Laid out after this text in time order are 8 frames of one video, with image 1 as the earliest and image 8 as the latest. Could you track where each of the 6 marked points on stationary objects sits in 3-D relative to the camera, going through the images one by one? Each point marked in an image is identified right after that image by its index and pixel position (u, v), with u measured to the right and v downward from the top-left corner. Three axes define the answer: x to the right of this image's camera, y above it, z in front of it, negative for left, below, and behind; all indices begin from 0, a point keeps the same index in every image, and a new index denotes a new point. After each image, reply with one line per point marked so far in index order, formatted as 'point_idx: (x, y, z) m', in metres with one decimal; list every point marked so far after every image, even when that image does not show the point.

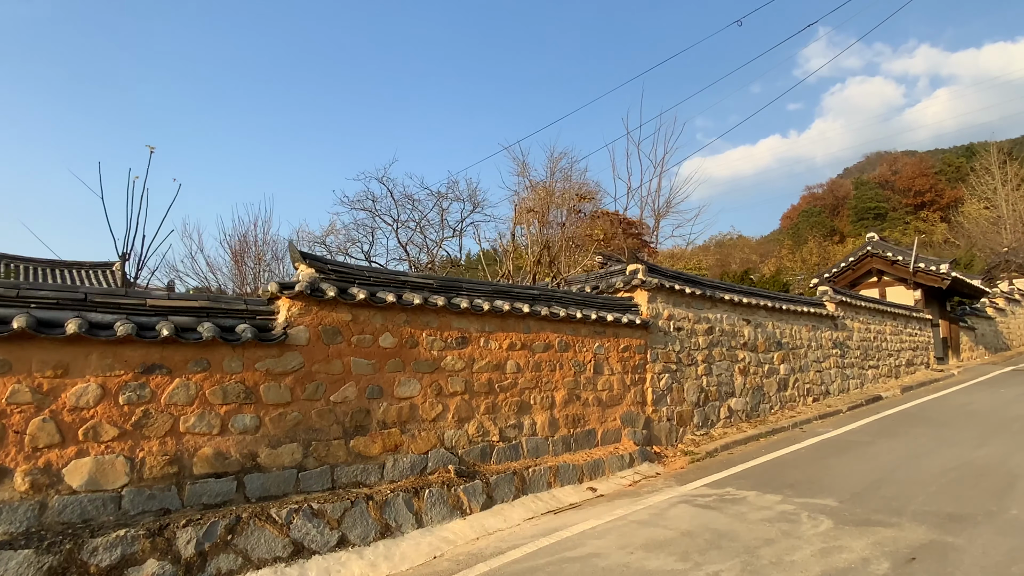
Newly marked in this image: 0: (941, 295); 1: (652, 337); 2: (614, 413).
0: (+12.8, -0.2, +16.9) m
1: (+1.8, -0.6, +7.5) m
2: (+1.2, -1.5, +6.7) m
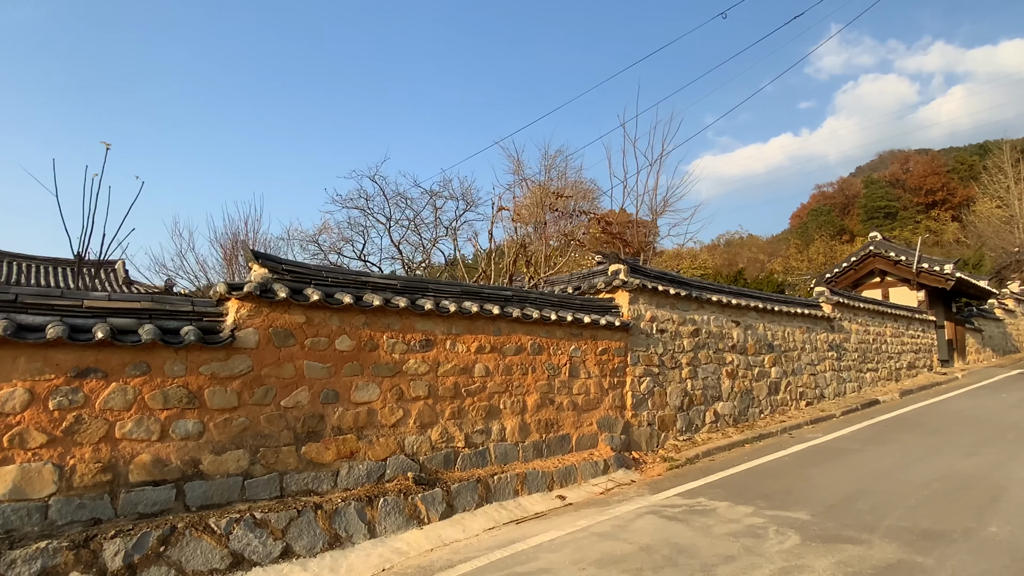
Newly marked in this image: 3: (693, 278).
0: (+12.6, -0.2, +16.5) m
1: (+1.6, -0.7, +7.2) m
2: (+0.9, -1.5, +6.5) m
3: (+2.7, +0.1, +8.4) m
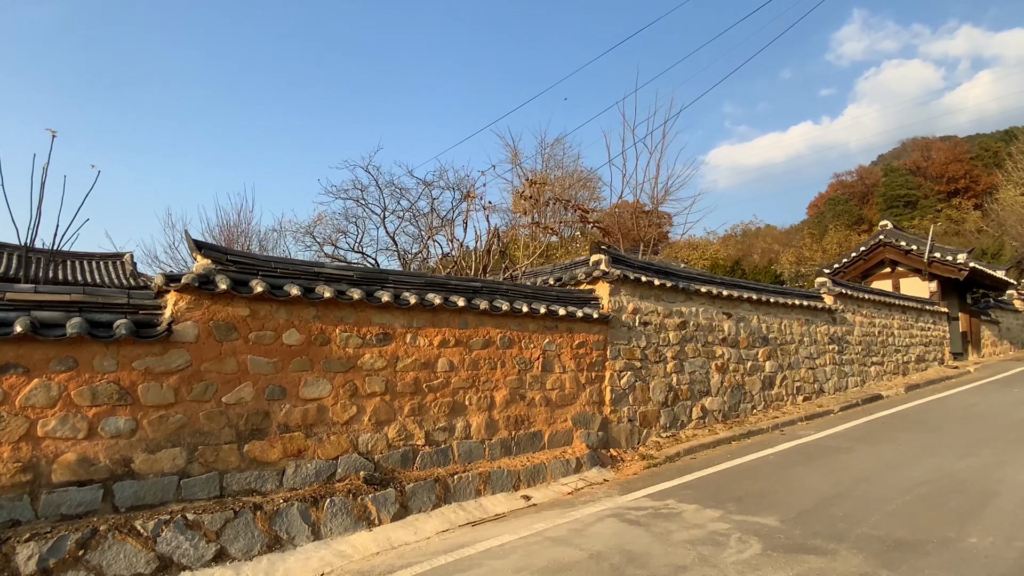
0: (+12.6, 0.0, +15.9) m
1: (+1.2, -0.5, +7.0) m
2: (+0.6, -1.4, +6.3) m
3: (+2.4, +0.3, +8.1) m
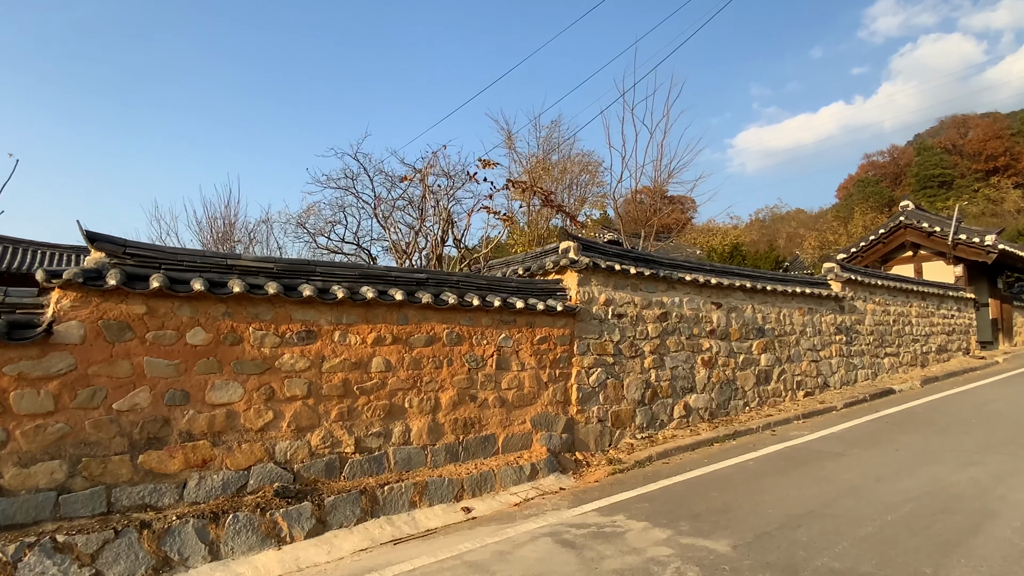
0: (+12.5, +0.5, +14.8) m
1: (+0.8, -0.4, +6.4) m
2: (+0.1, -1.3, +5.8) m
3: (+2.0, +0.4, +7.5) m
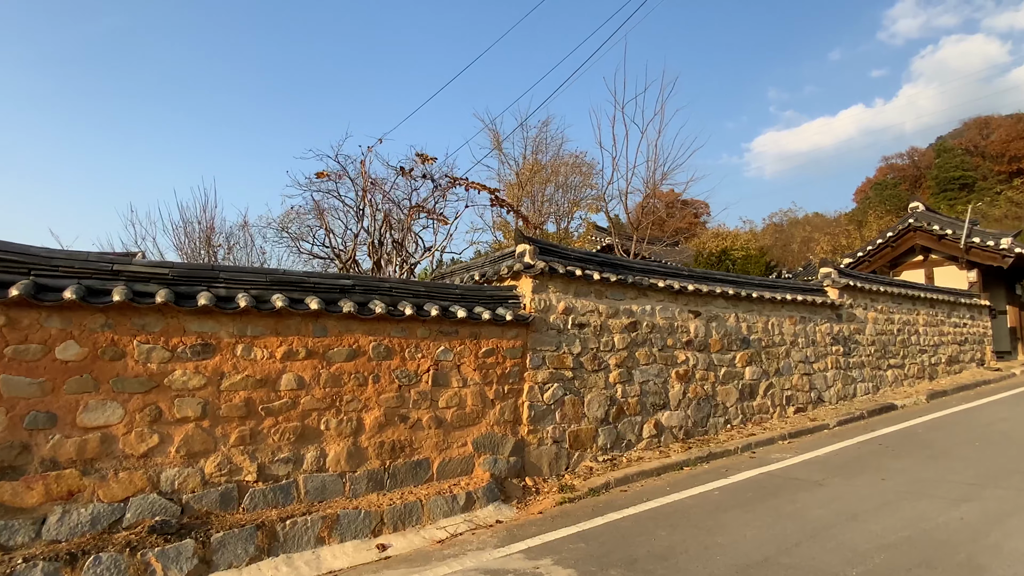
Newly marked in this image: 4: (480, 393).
0: (+12.2, +0.3, +13.9) m
1: (+0.2, -0.5, +5.8) m
2: (-0.5, -1.4, +5.2) m
3: (+1.5, +0.3, +6.9) m
4: (-0.3, -1.0, +5.4) m
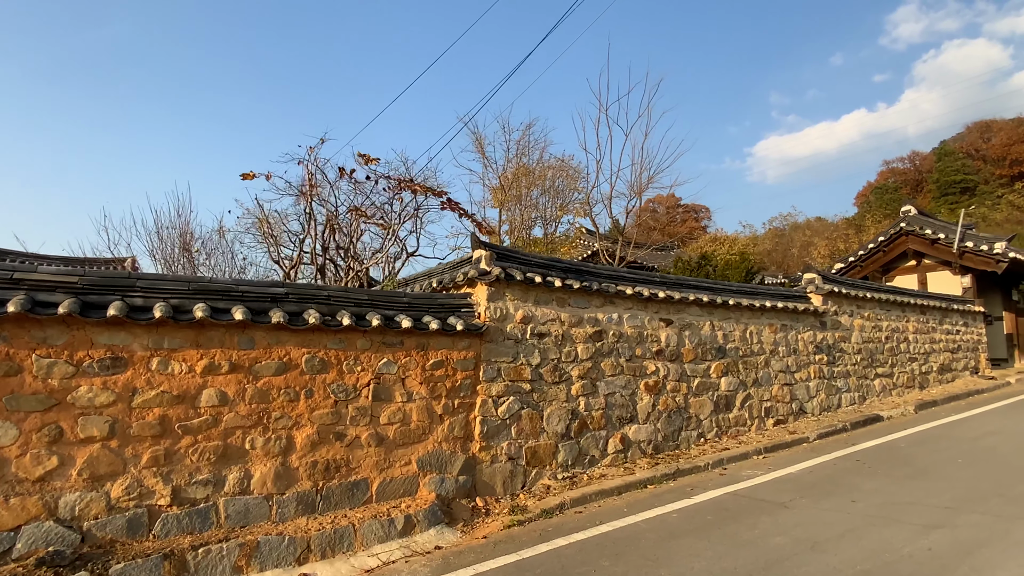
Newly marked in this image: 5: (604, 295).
0: (+11.7, +0.2, +13.5) m
1: (-0.2, -0.6, +5.5) m
2: (-0.9, -1.5, +4.9) m
3: (+1.0, +0.3, +6.6) m
4: (-0.8, -1.1, +5.1) m
5: (+1.0, -0.1, +6.4) m
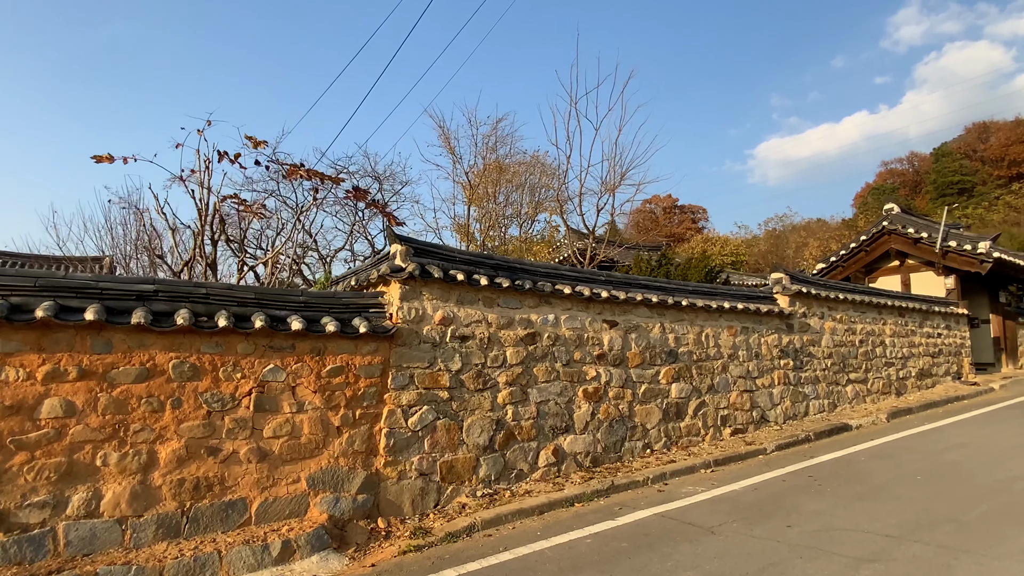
0: (+11.0, +0.1, +13.0) m
1: (-1.0, -0.6, +5.0) m
2: (-1.7, -1.4, +4.4) m
3: (+0.3, +0.3, +6.1) m
4: (-1.5, -1.1, +4.6) m
5: (+0.3, -0.1, +5.9) m
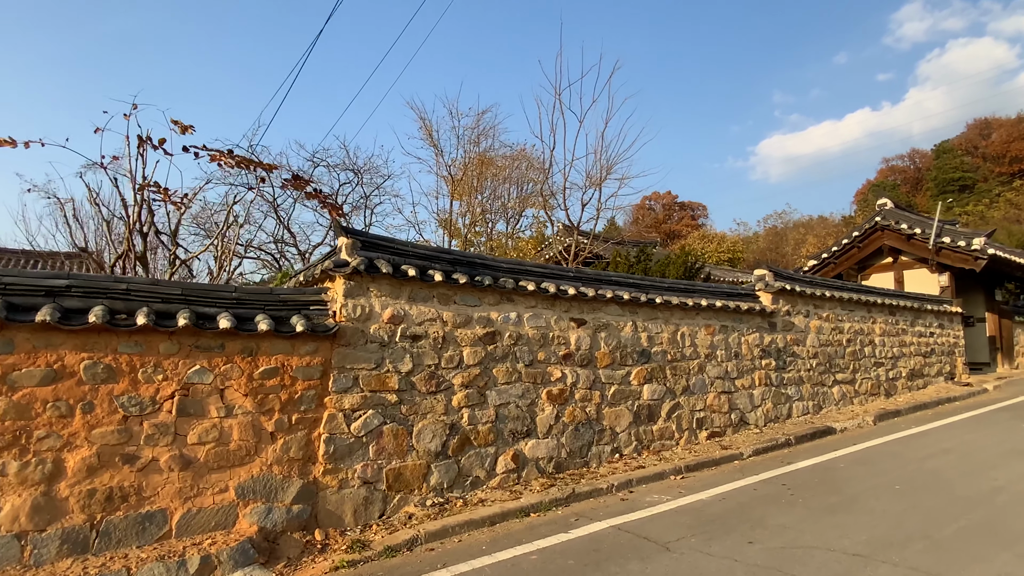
0: (+10.6, +0.2, +12.7) m
1: (-1.4, -0.5, +4.7) m
2: (-2.1, -1.4, +4.1) m
3: (-0.1, +0.3, +5.7) m
4: (-1.9, -1.0, +4.3) m
5: (-0.1, 0.0, +5.6) m
